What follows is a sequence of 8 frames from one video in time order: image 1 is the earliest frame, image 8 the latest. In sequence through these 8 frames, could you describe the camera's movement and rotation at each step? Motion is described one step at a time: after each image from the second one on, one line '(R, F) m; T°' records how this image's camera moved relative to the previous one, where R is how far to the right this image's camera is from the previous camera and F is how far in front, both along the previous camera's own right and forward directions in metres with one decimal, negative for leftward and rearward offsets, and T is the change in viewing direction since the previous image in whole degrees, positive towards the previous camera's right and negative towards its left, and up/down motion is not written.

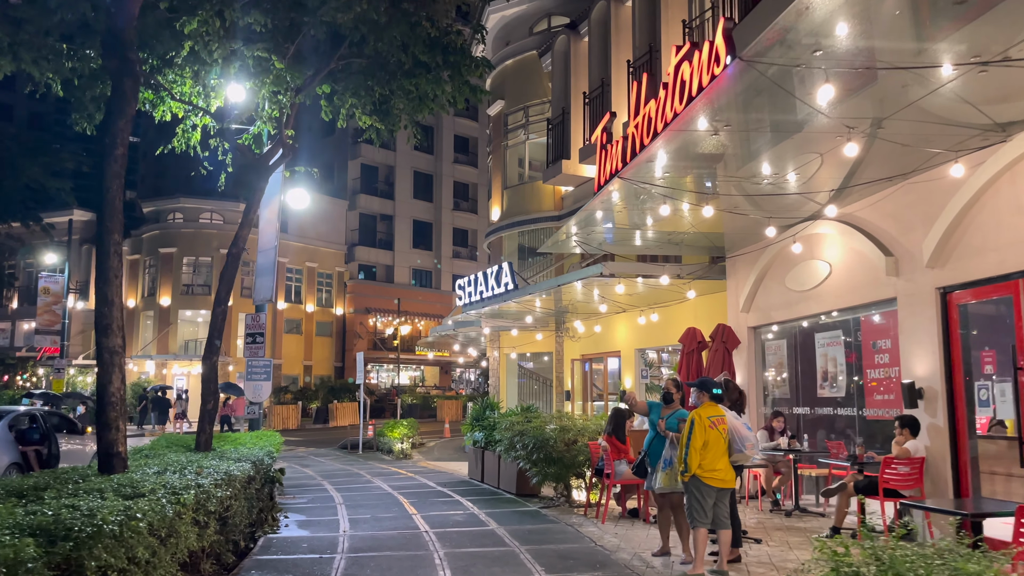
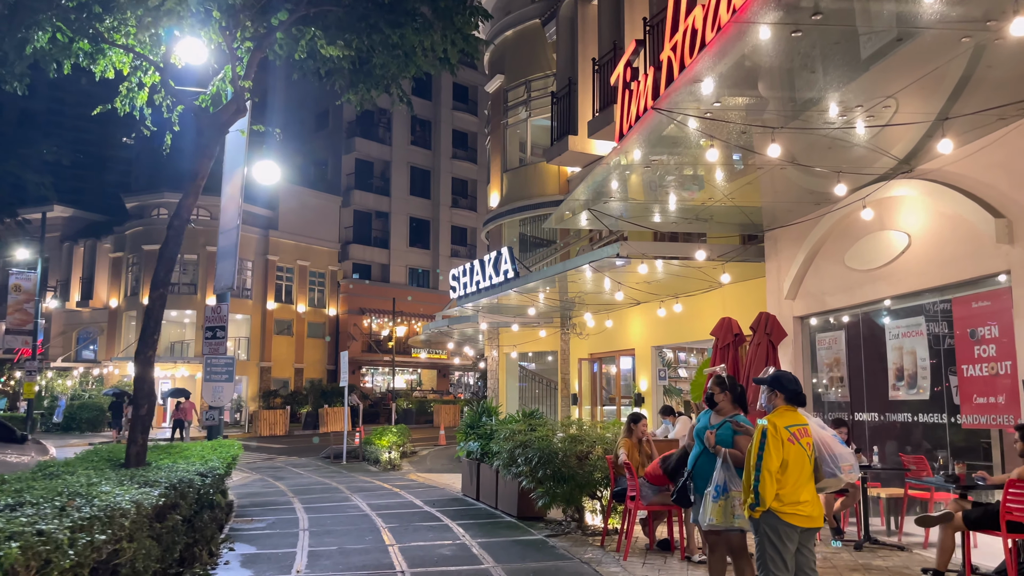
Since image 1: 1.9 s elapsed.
(0.0, +1.9) m; 0°
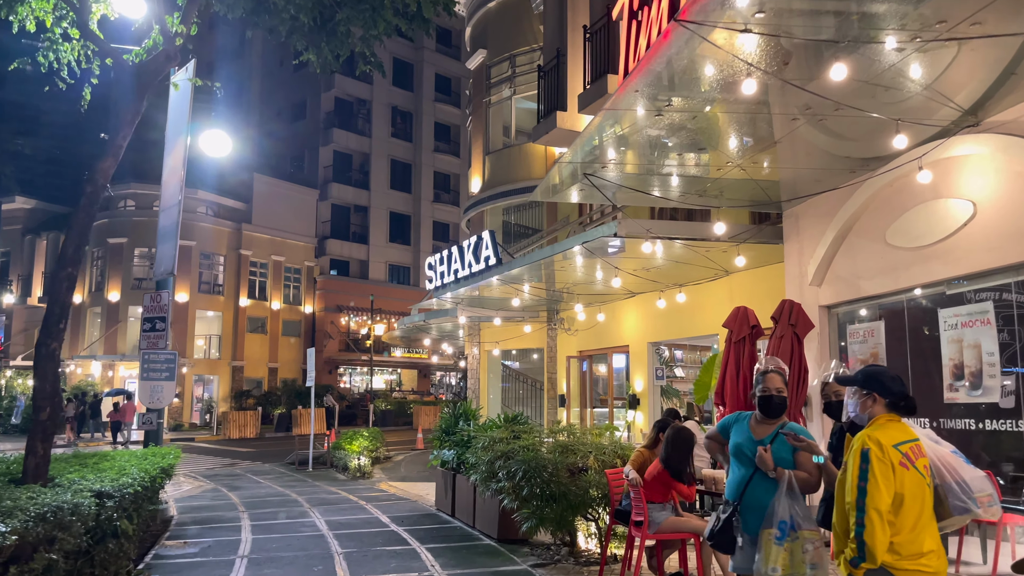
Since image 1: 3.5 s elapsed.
(0.0, +1.4) m; +1°
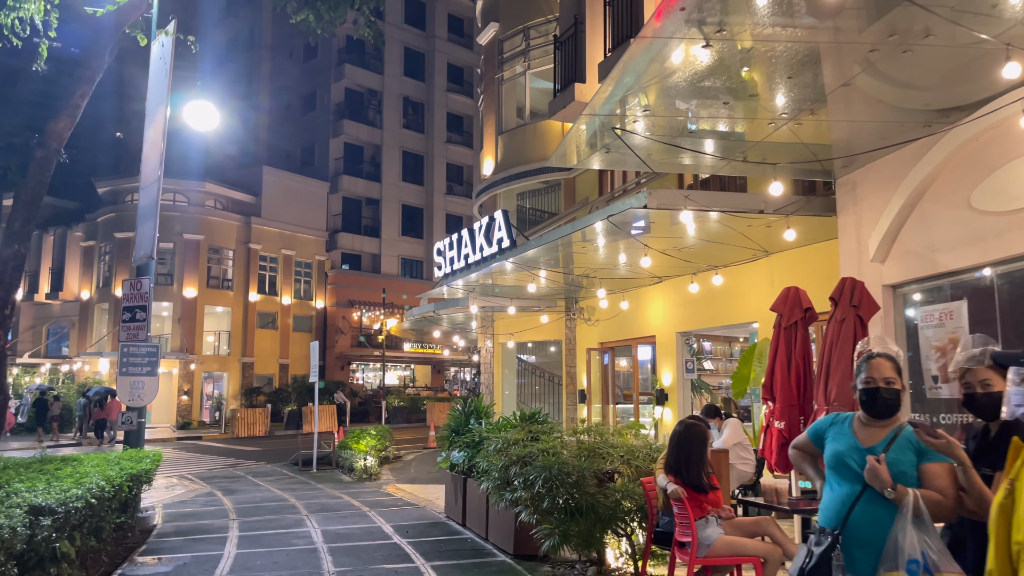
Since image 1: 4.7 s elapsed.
(0.0, +1.1) m; -1°
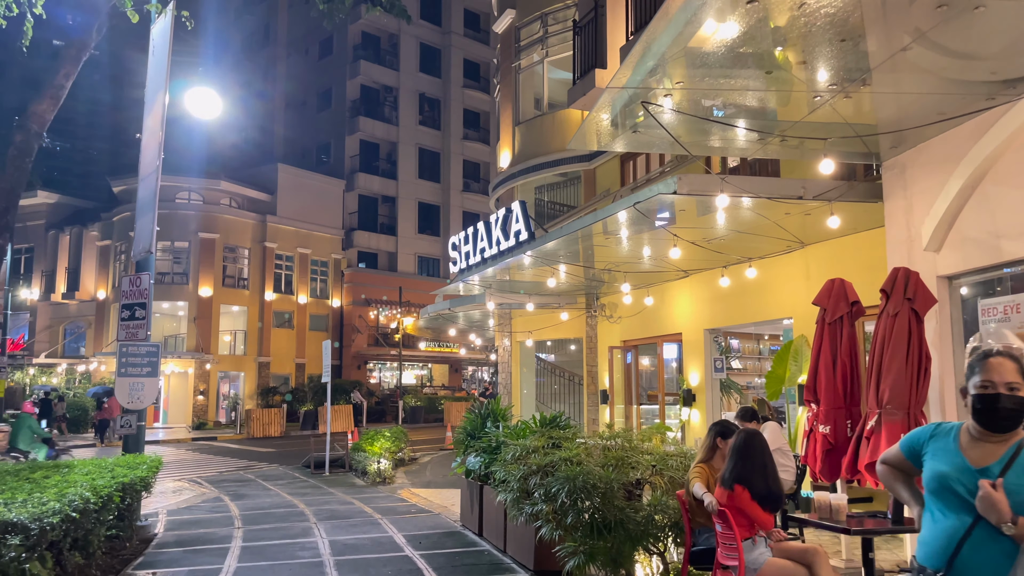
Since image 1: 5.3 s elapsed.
(0.0, +0.6) m; -1°
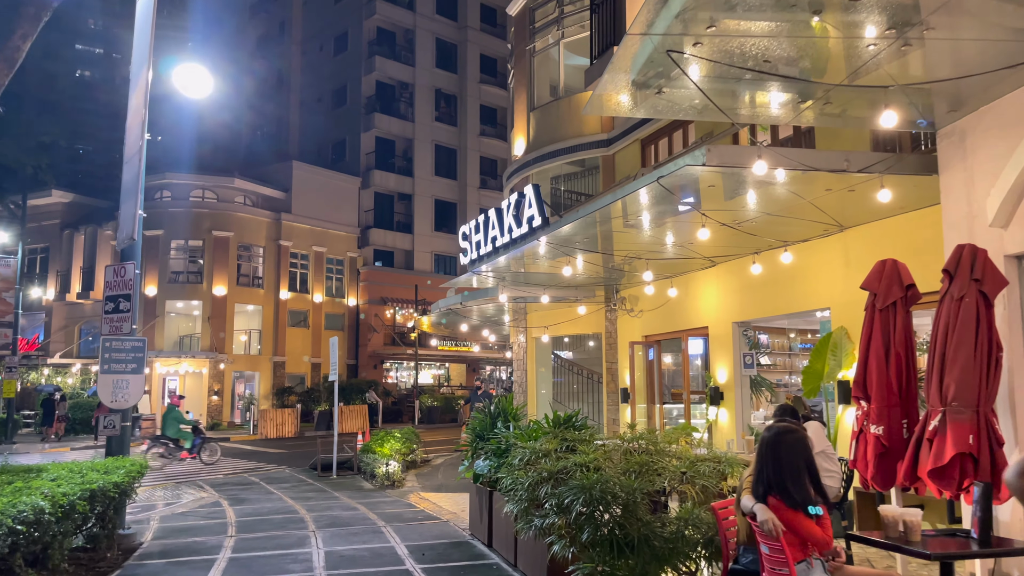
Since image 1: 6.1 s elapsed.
(+0.1, +0.7) m; -1°
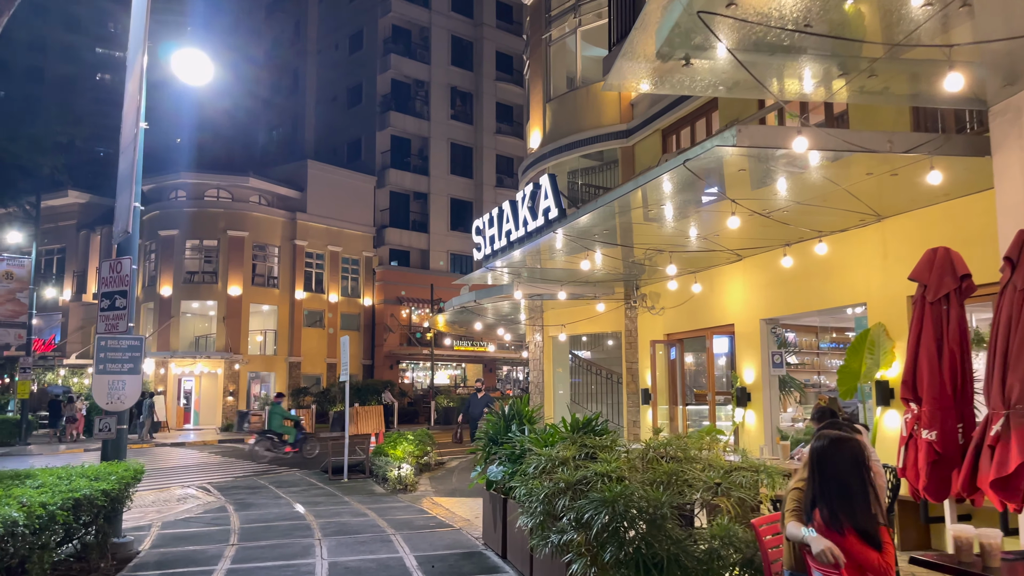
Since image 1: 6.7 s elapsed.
(0.0, +0.5) m; -1°
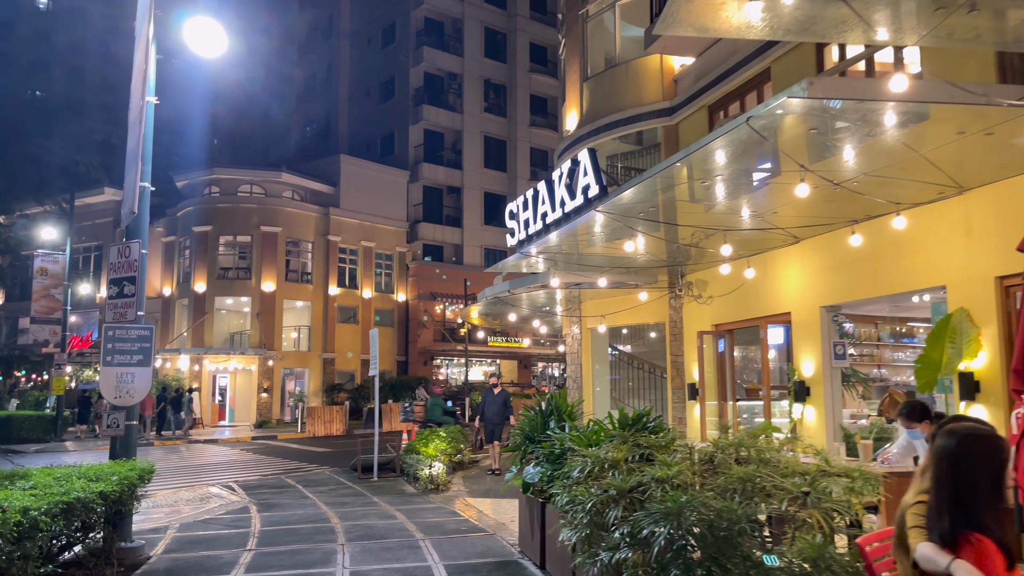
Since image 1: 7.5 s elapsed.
(0.0, +0.7) m; -2°
